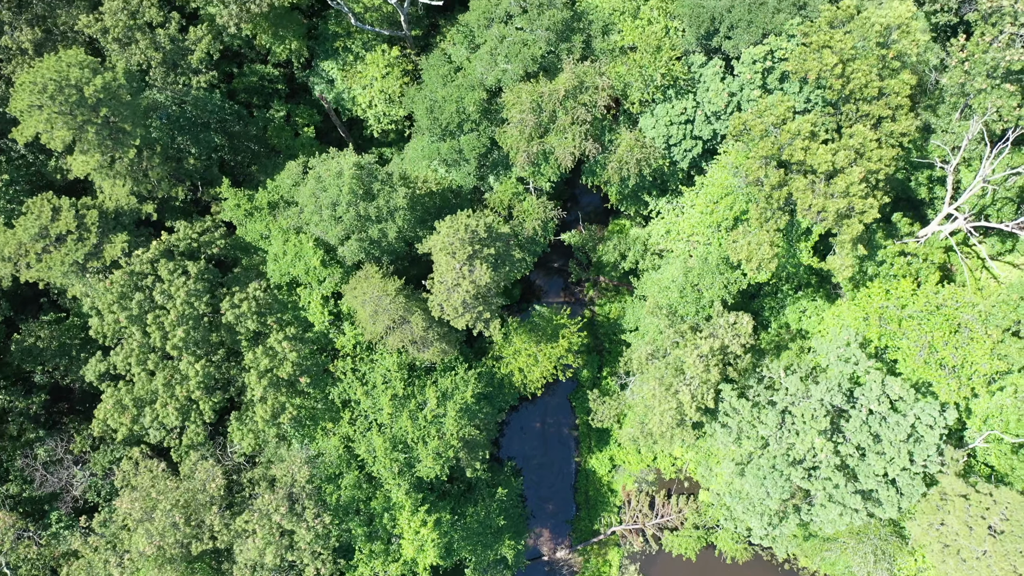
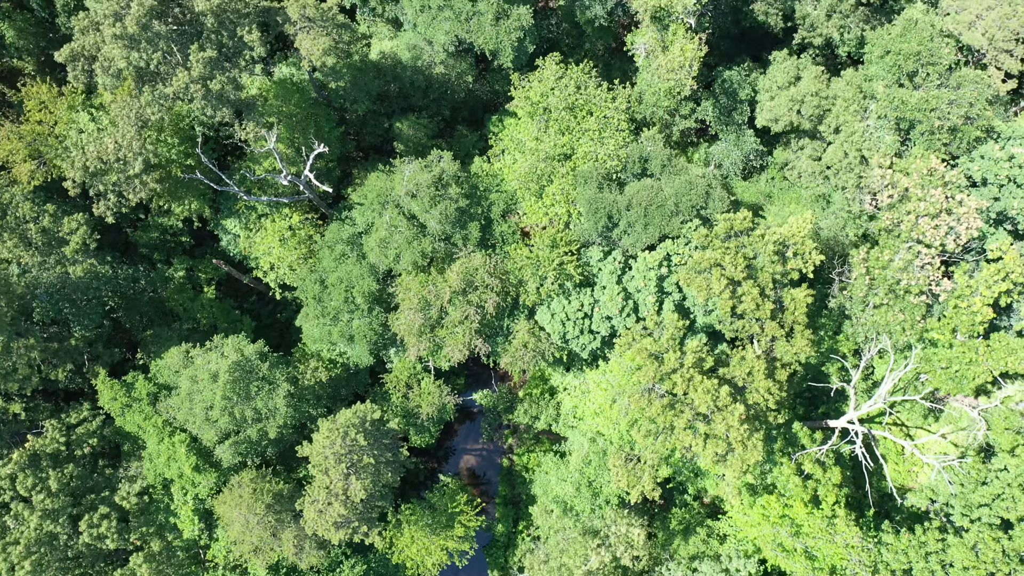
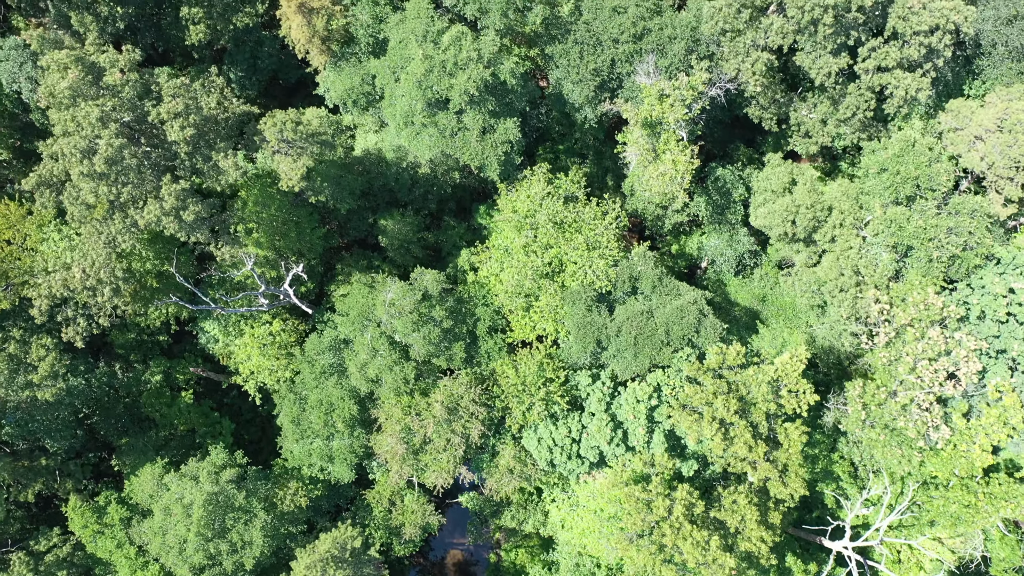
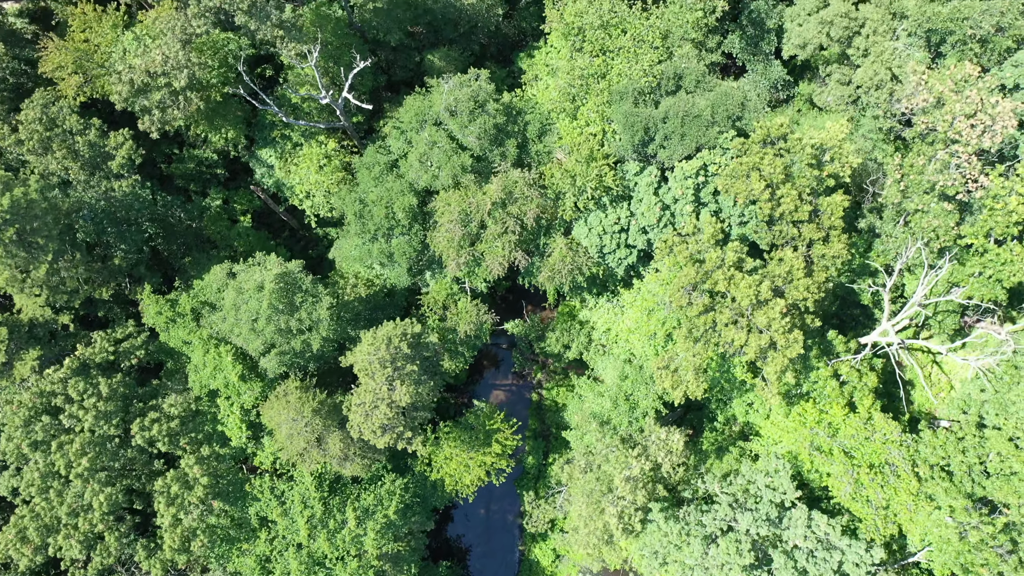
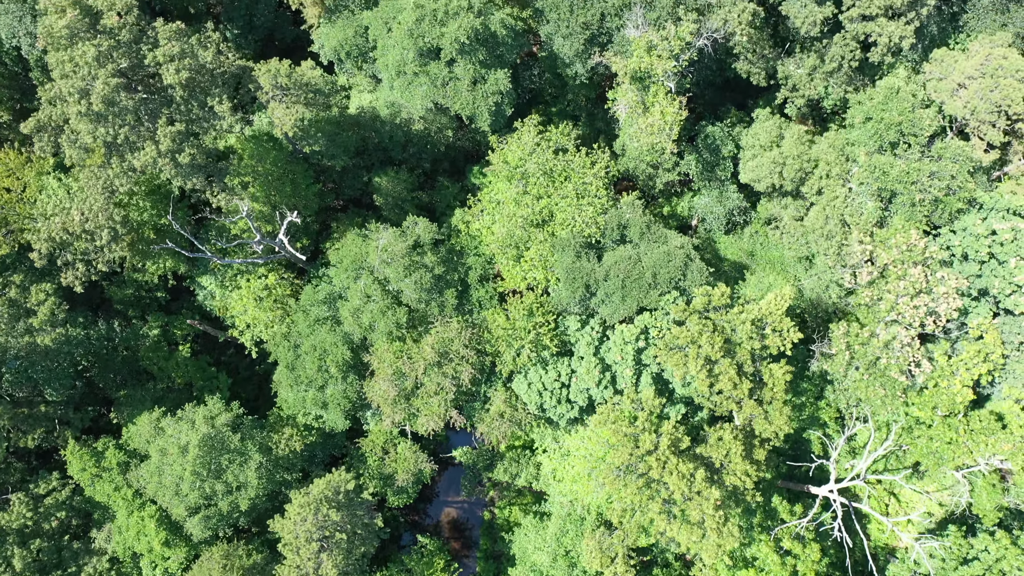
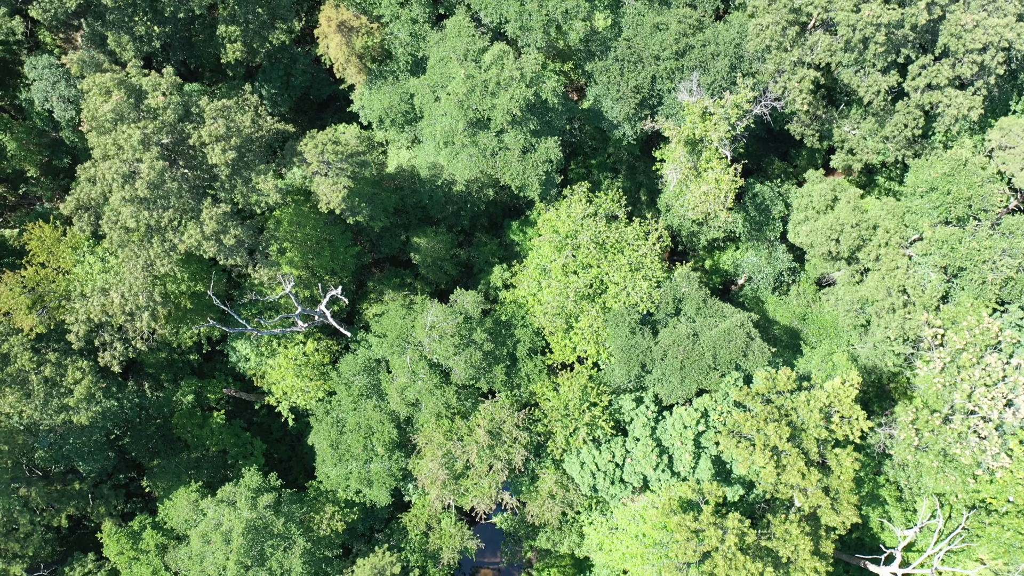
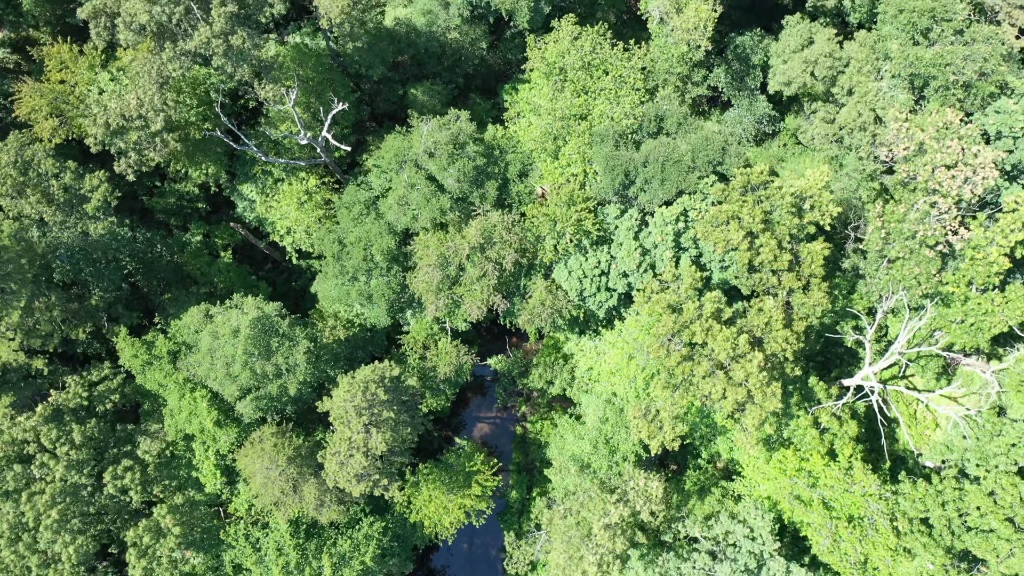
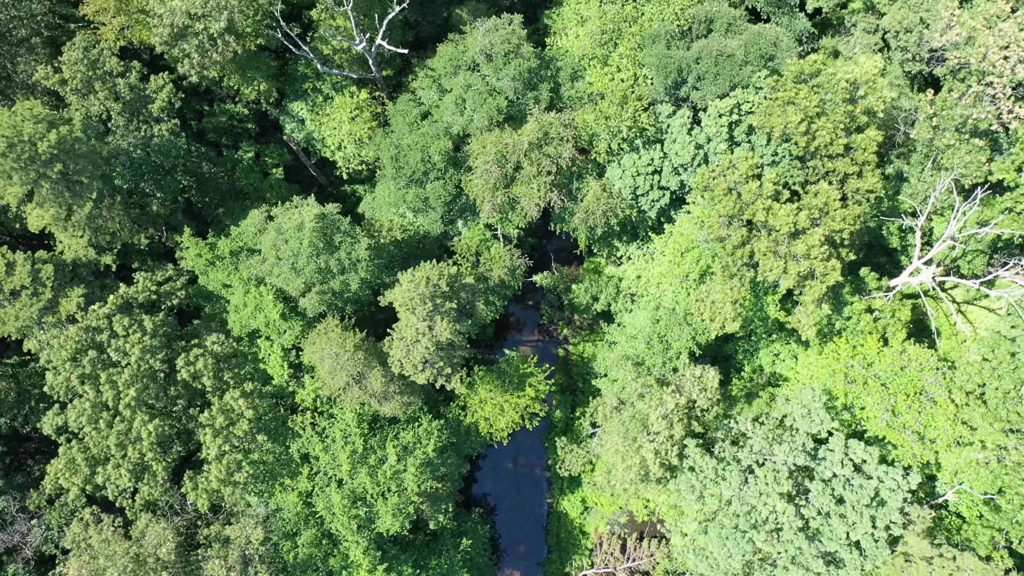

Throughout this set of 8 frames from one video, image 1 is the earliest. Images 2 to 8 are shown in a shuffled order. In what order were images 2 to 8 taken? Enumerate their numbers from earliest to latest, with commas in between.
8, 4, 7, 2, 5, 3, 6
